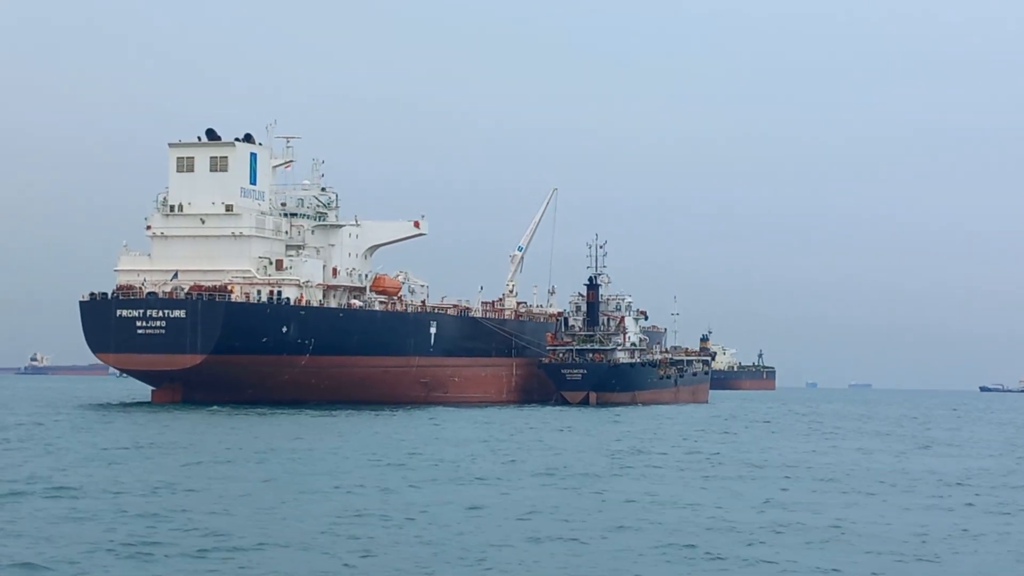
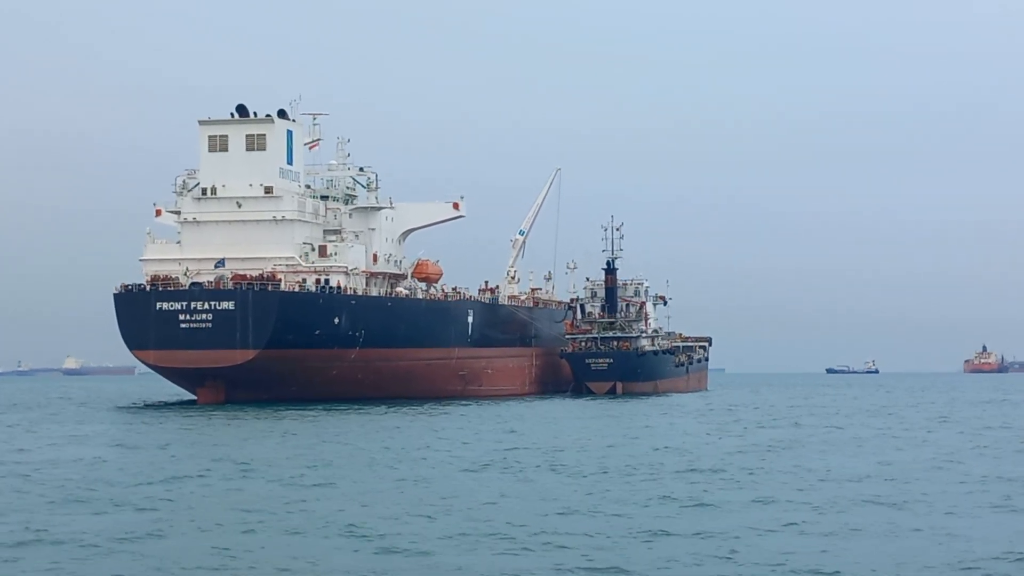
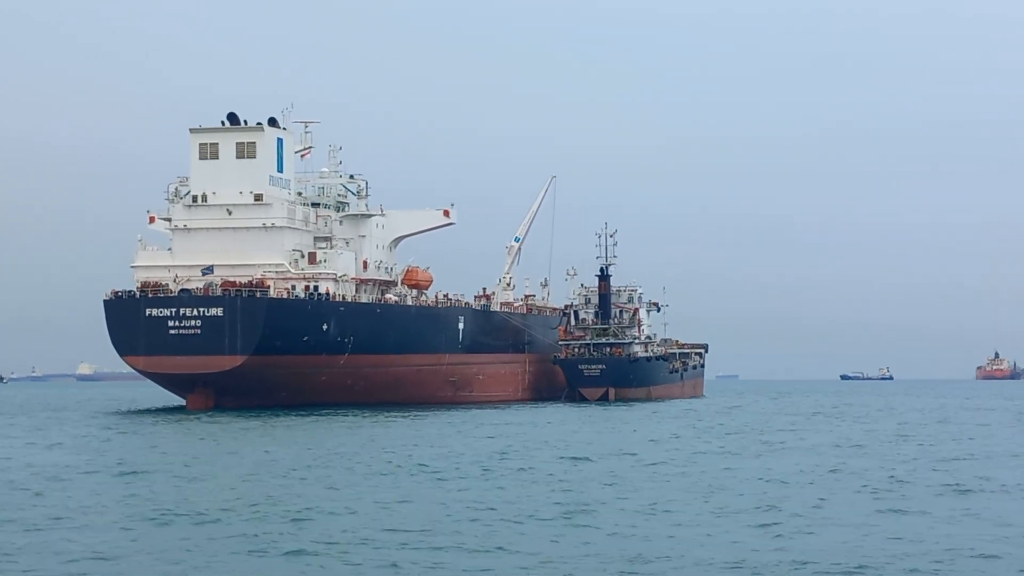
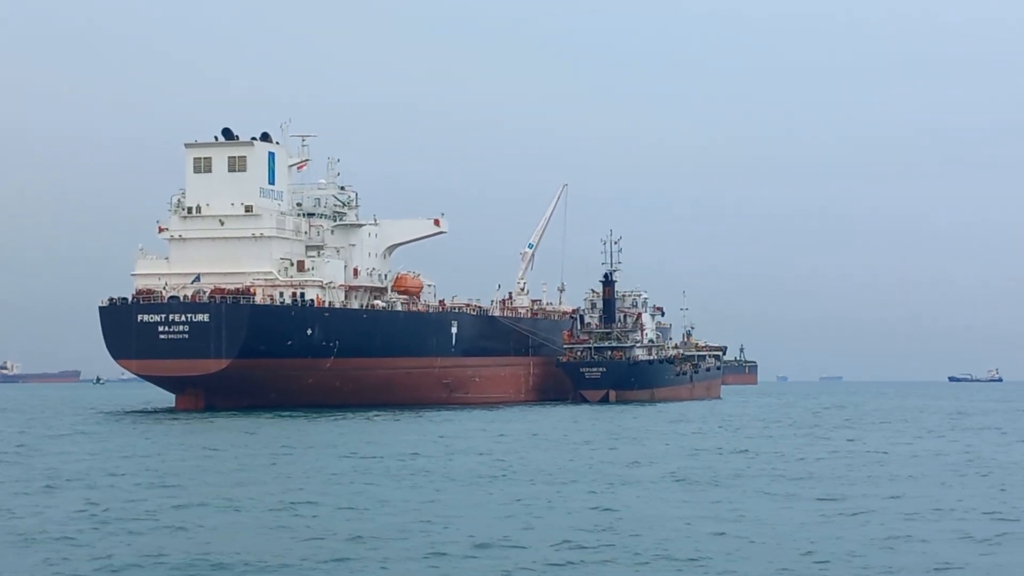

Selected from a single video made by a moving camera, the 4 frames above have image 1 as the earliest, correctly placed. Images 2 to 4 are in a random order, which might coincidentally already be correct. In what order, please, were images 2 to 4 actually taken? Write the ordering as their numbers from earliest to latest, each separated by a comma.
4, 3, 2
